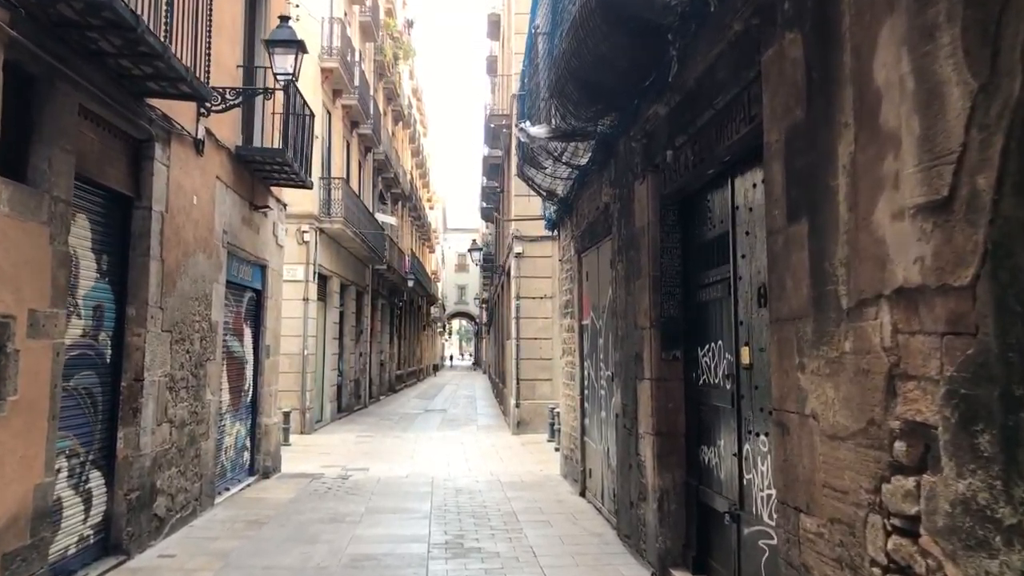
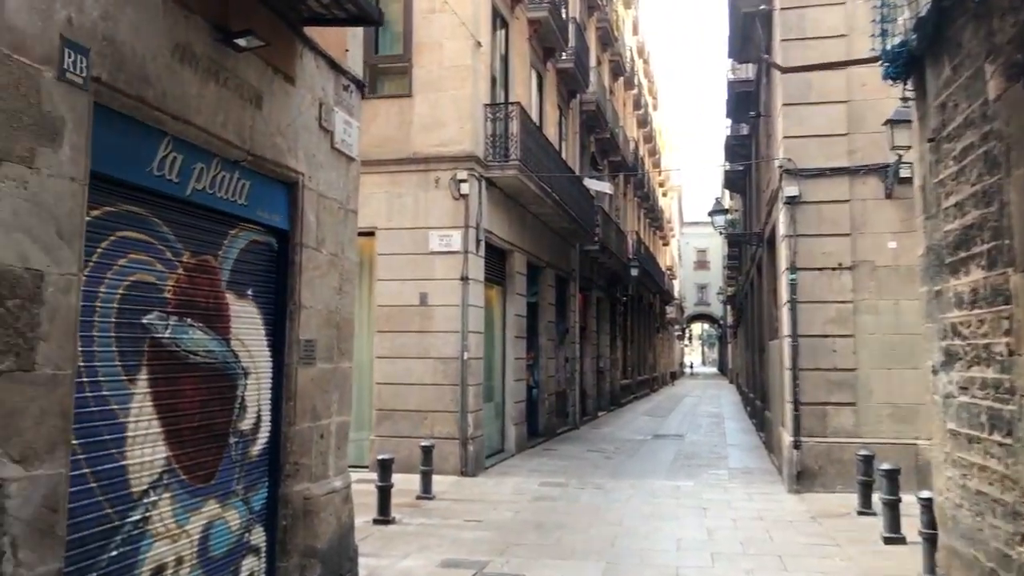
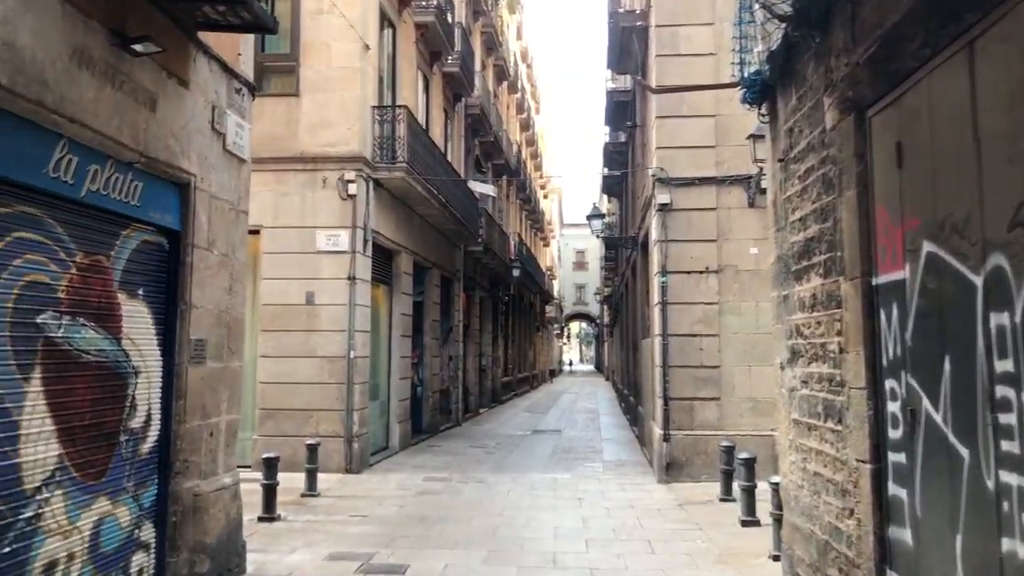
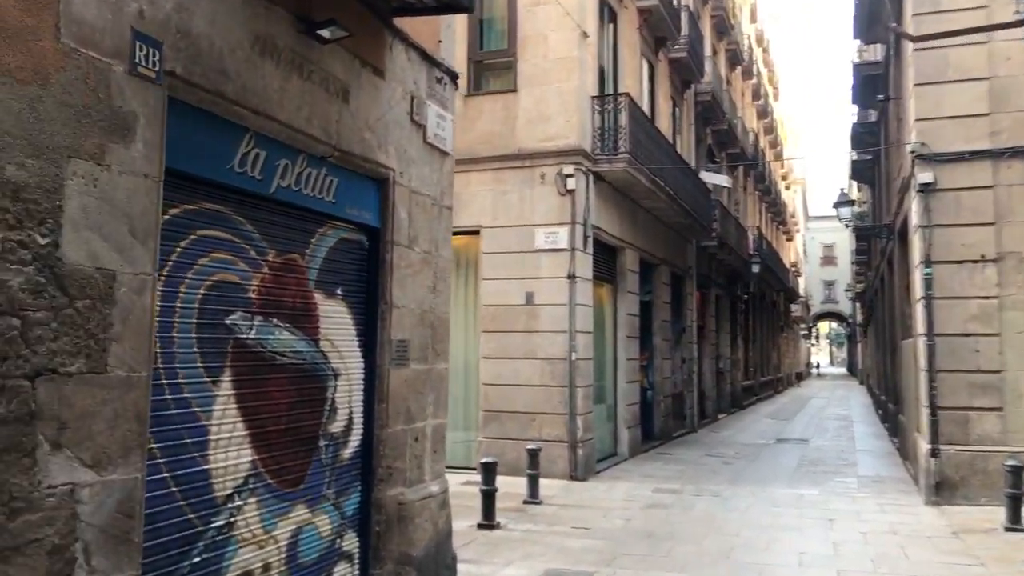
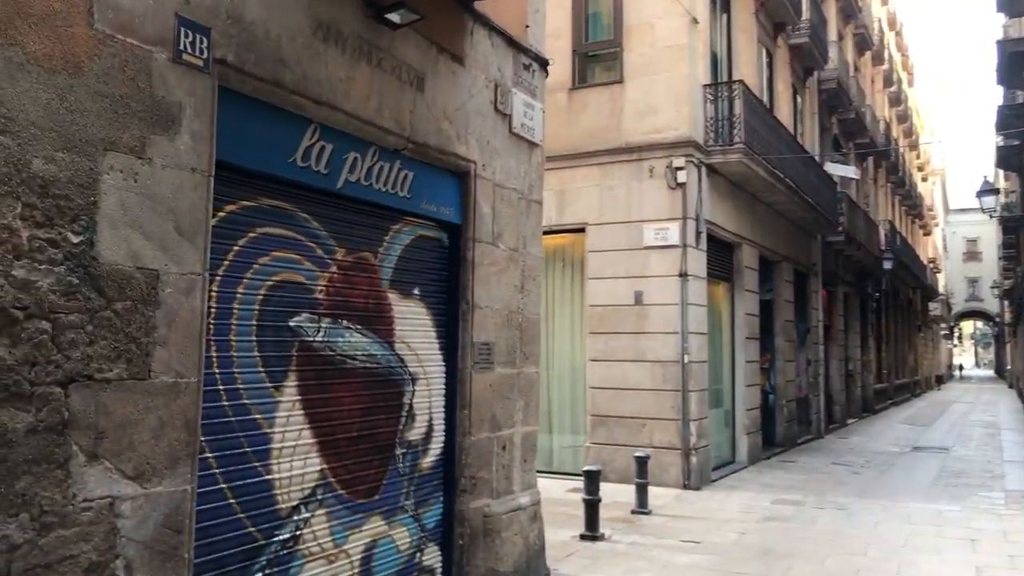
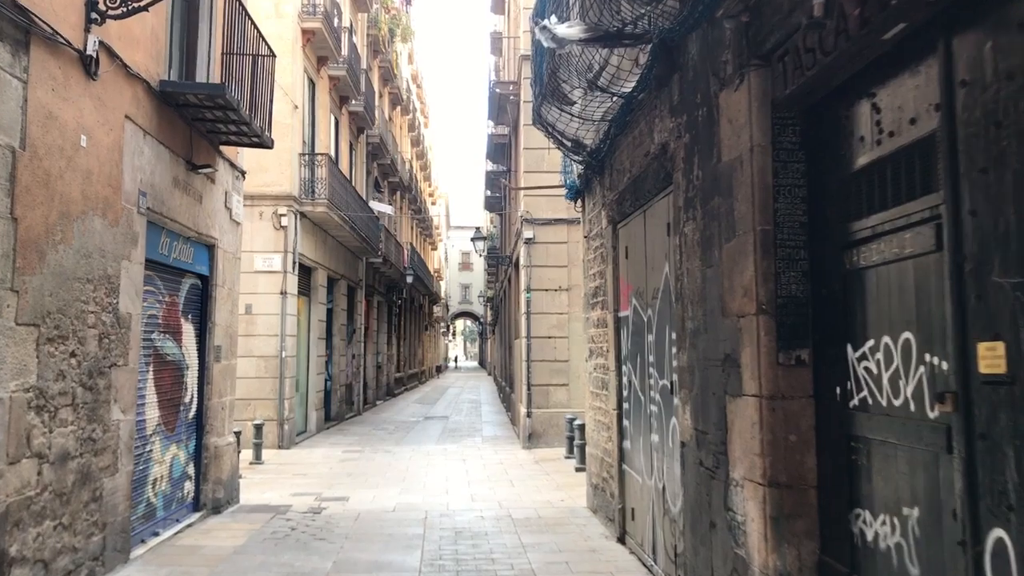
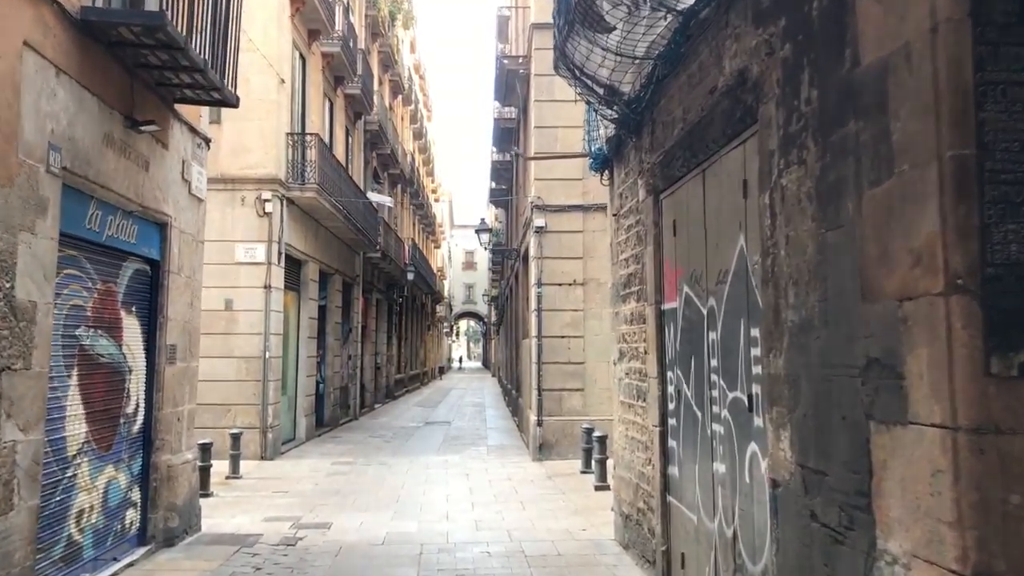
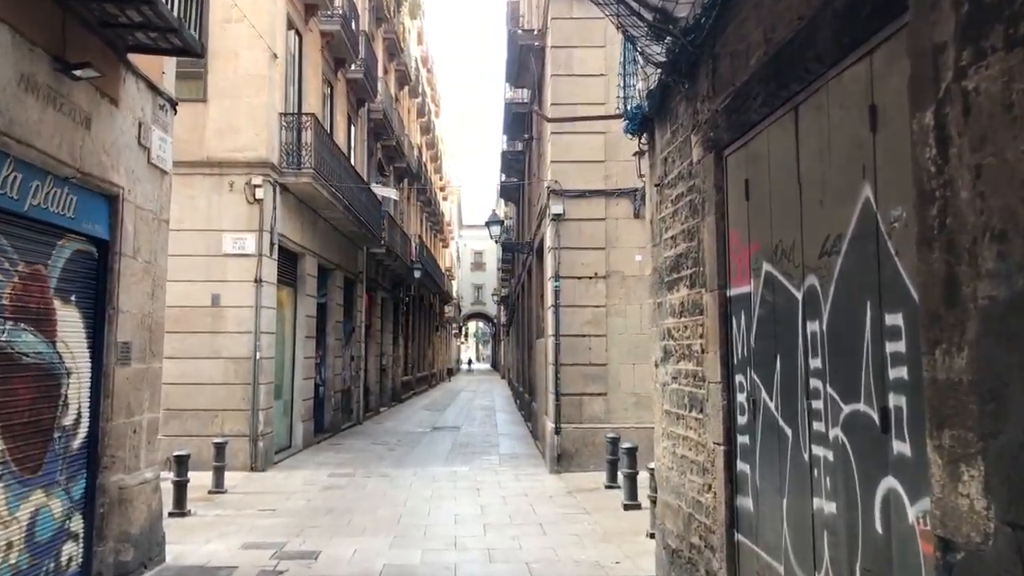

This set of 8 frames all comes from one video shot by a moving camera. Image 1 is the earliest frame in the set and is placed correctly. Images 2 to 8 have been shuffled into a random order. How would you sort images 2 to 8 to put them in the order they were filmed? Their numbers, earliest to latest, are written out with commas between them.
6, 7, 8, 3, 2, 4, 5
